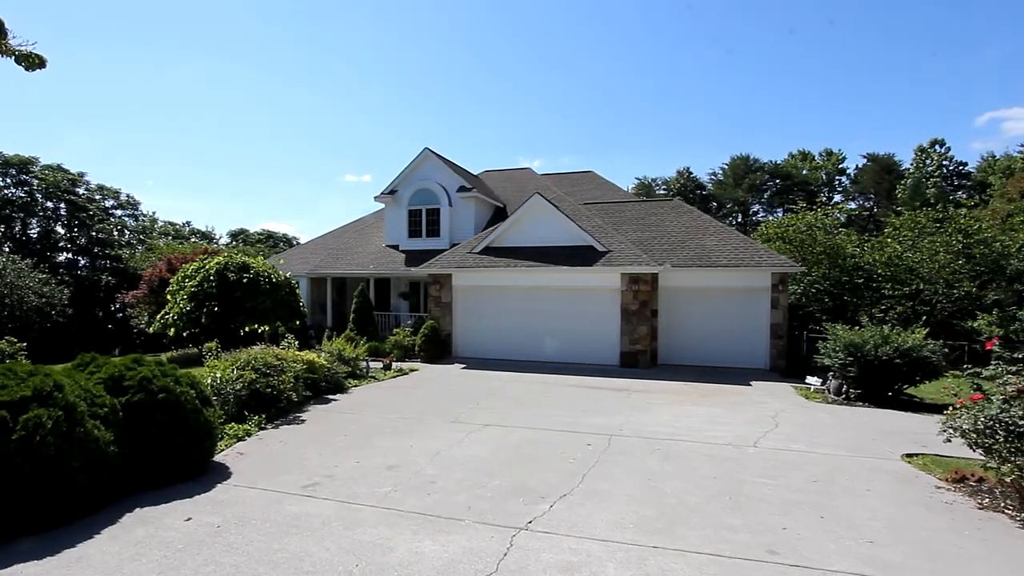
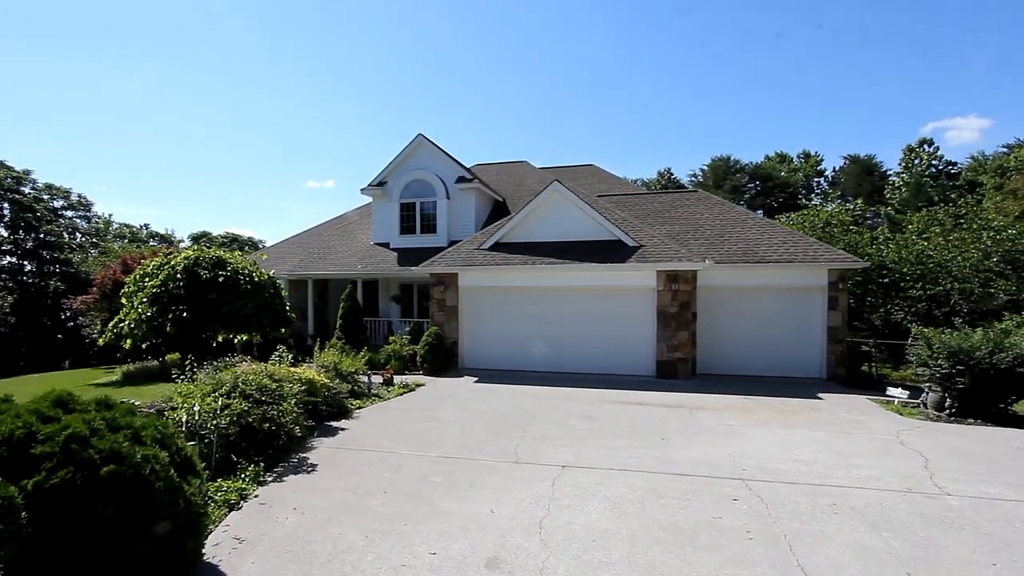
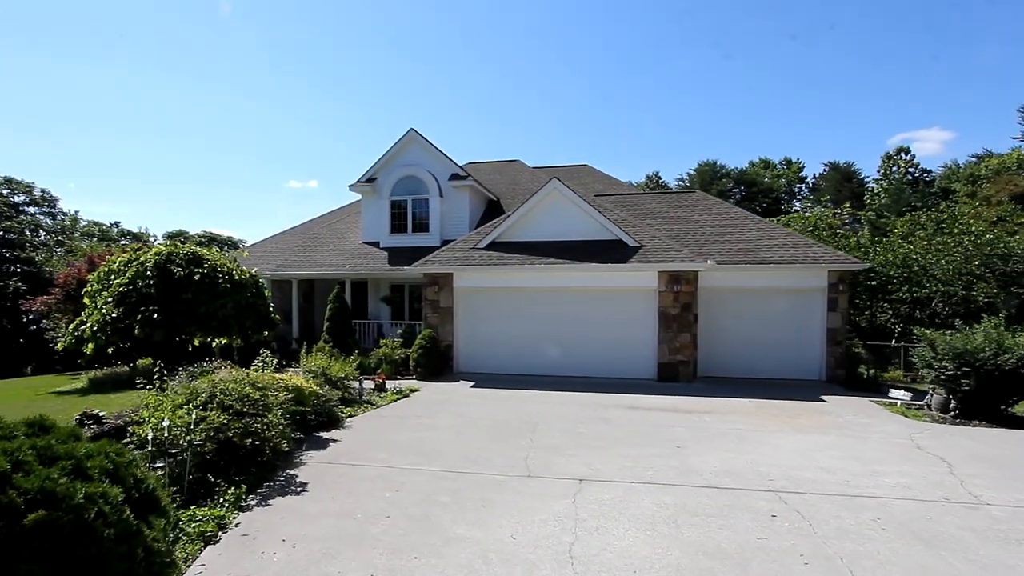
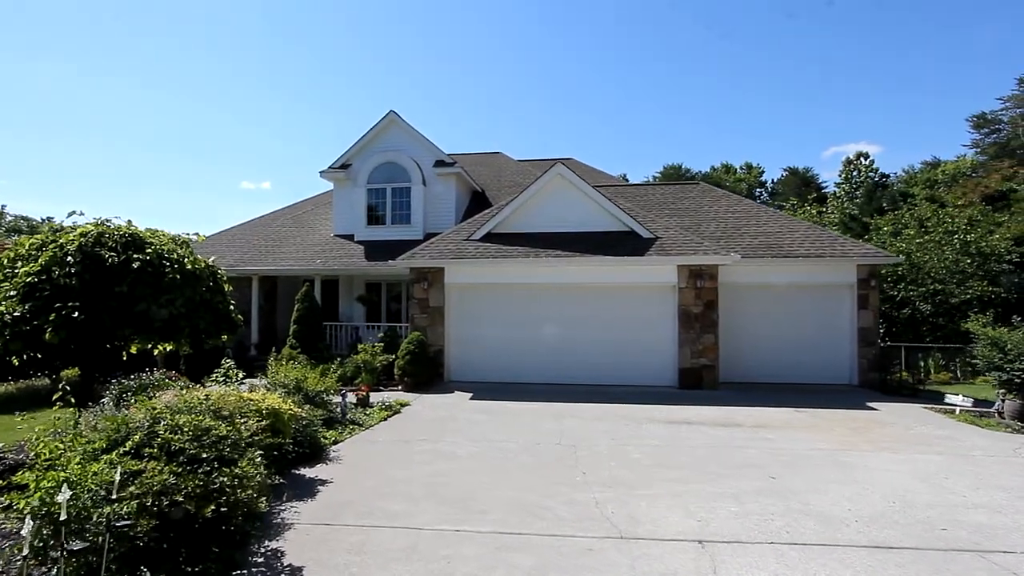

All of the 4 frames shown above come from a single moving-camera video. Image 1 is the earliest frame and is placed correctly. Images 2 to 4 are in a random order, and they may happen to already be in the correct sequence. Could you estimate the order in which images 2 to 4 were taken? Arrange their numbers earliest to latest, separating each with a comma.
2, 3, 4
